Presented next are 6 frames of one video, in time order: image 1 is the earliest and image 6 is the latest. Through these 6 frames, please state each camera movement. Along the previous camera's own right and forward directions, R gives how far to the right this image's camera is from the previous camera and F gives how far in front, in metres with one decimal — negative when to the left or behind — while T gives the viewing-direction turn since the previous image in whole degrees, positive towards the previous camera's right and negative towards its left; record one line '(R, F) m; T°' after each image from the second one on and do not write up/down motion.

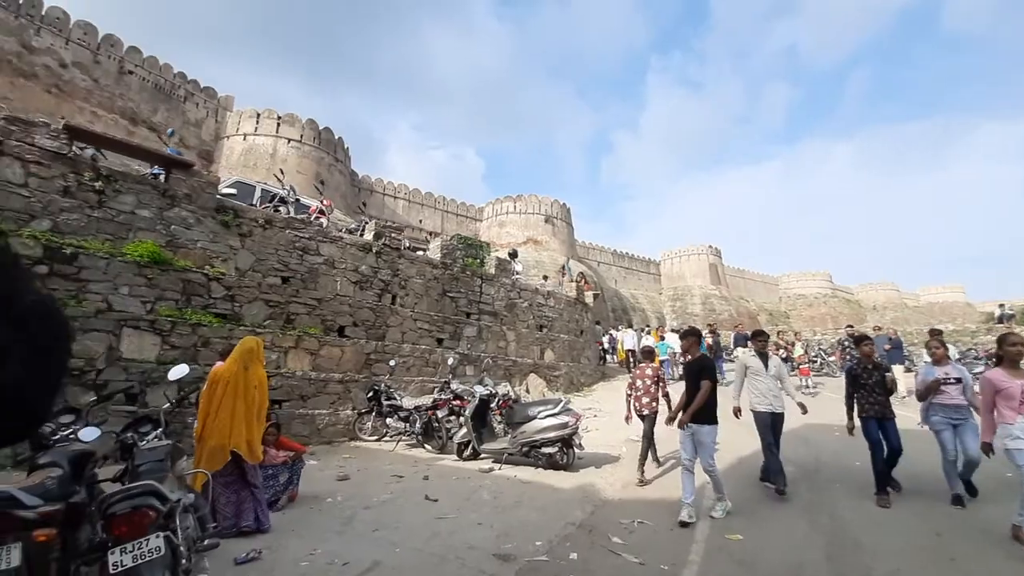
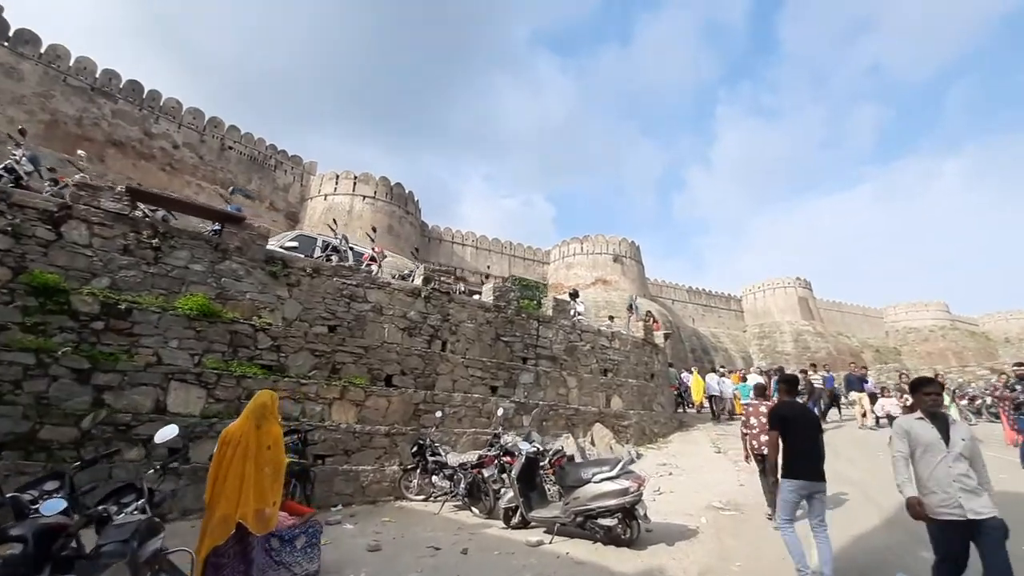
(+0.3, +0.6) m; -8°
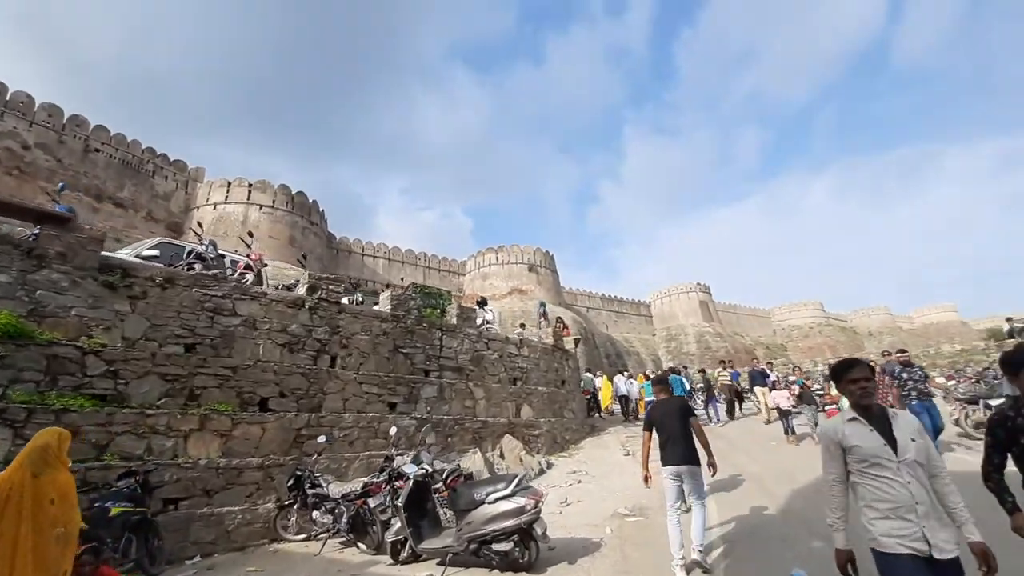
(+0.4, +0.5) m; +9°
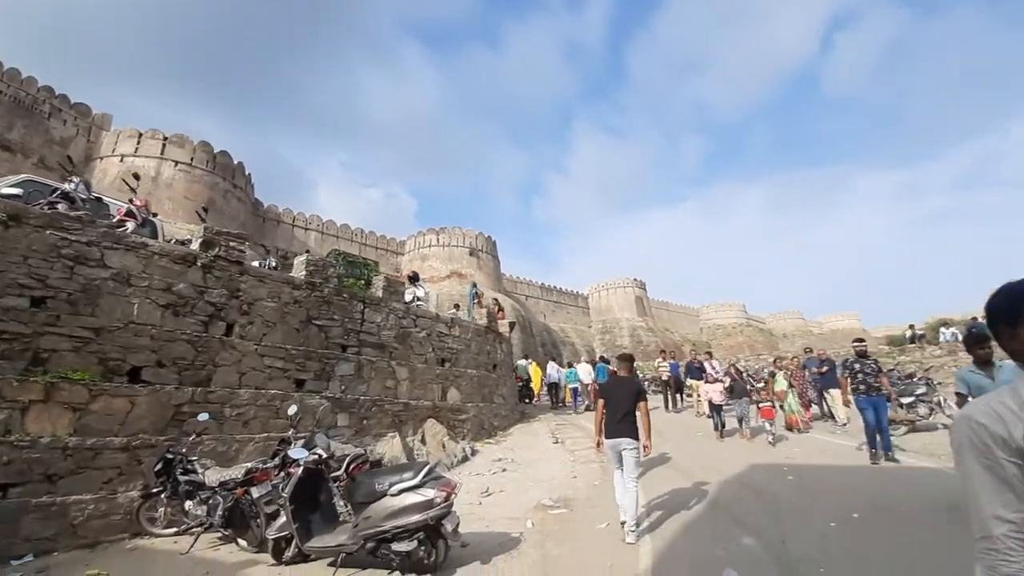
(+0.2, +0.6) m; +7°
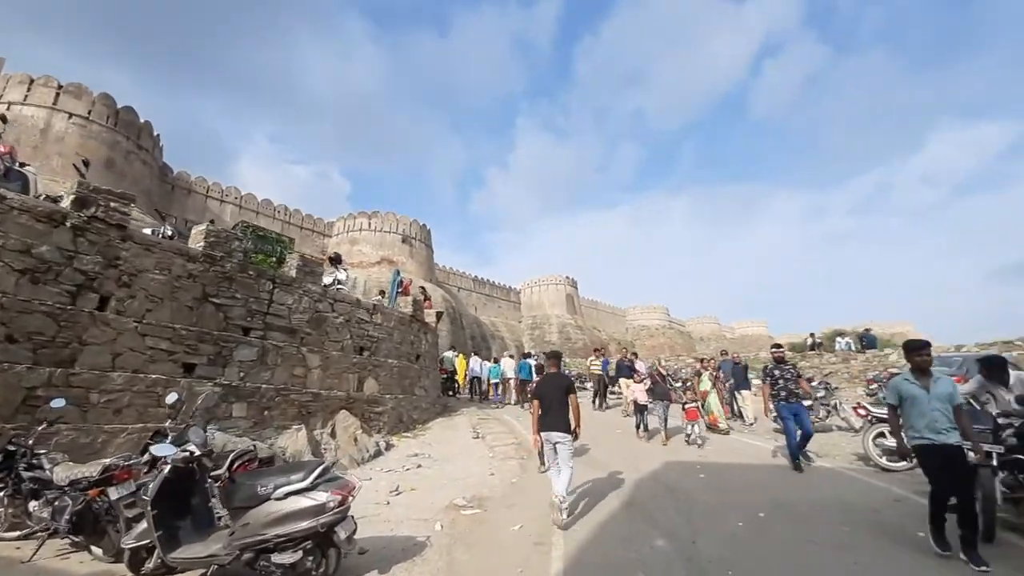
(+0.1, +0.3) m; +8°
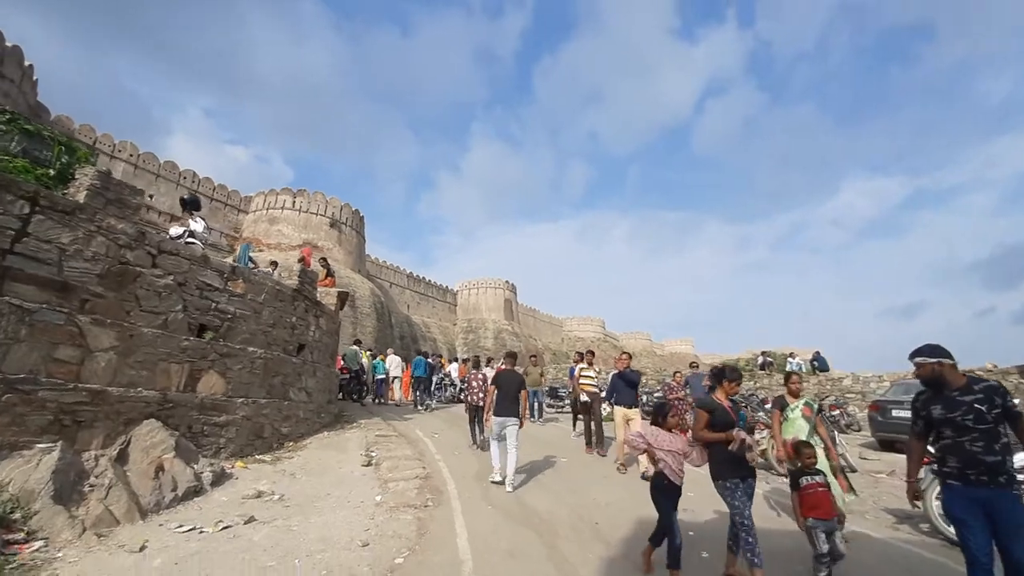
(+0.2, +2.5) m; +7°
